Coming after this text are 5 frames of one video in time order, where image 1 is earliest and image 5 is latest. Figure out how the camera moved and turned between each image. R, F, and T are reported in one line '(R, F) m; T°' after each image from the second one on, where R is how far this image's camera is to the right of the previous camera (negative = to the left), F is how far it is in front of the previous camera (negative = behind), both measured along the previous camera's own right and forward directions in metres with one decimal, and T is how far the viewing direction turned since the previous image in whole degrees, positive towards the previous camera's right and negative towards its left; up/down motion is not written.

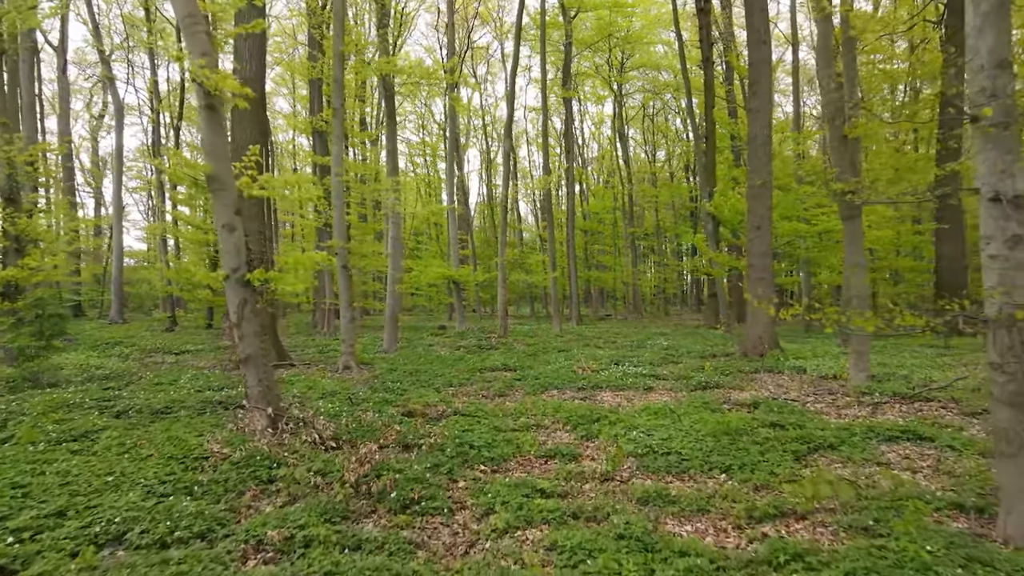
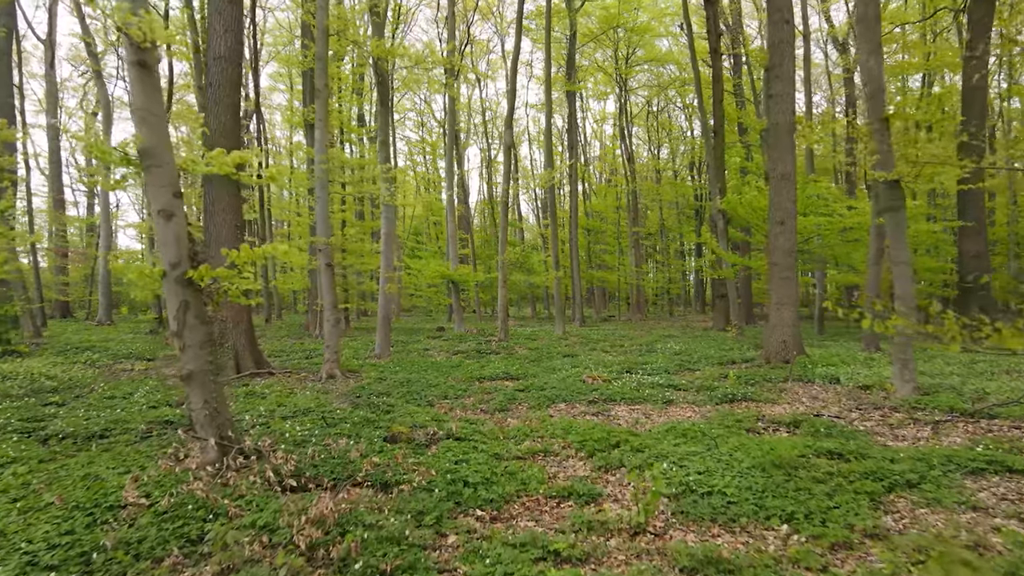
(0.0, +0.9) m; 0°
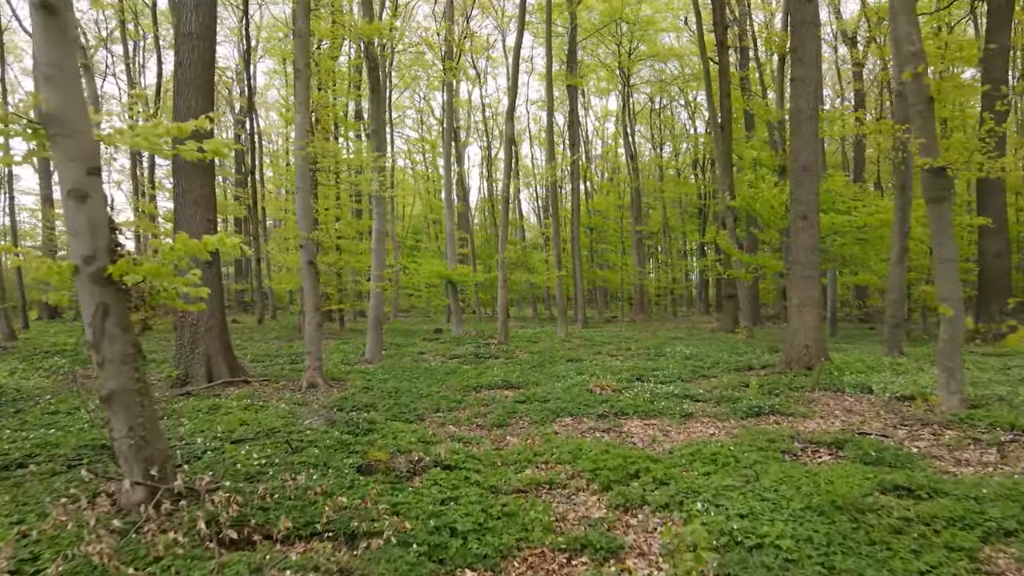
(0.0, +0.8) m; 0°
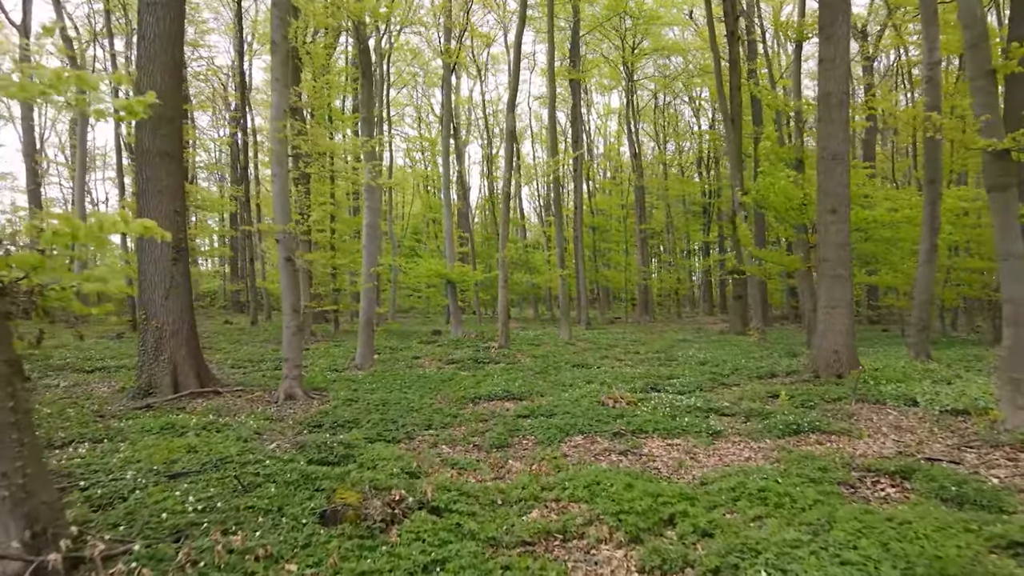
(0.0, +0.9) m; 0°
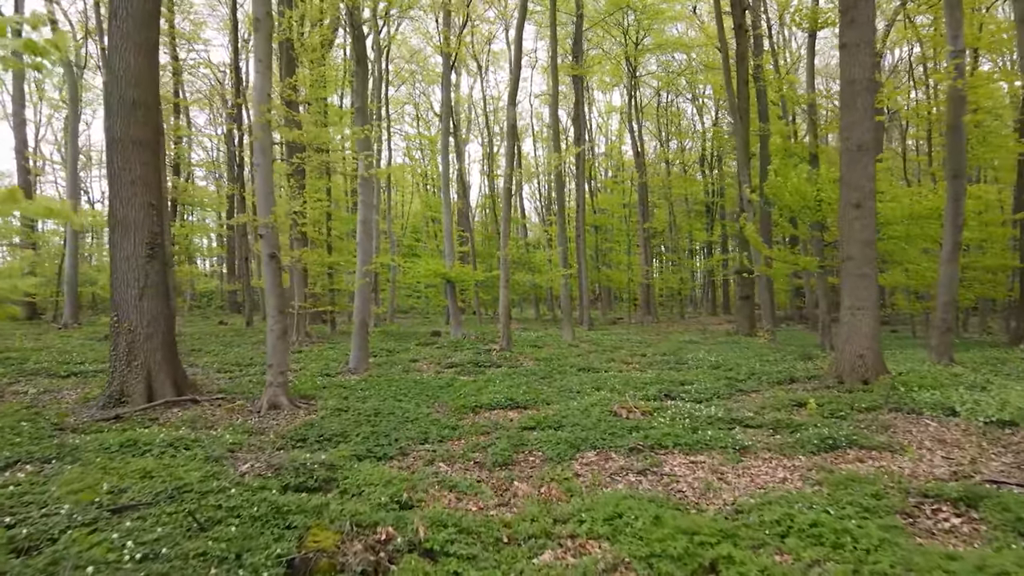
(0.0, +0.6) m; 0°
